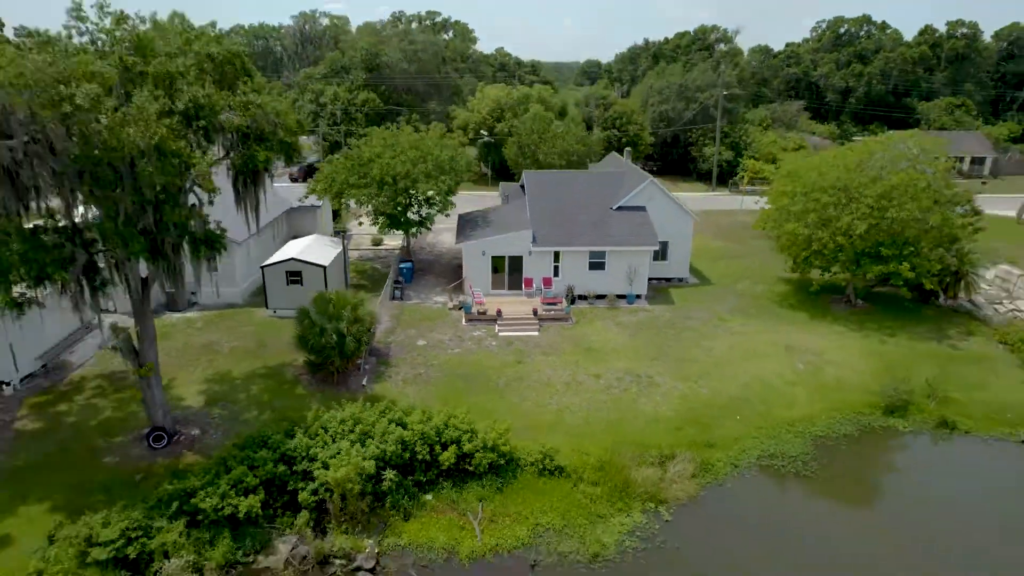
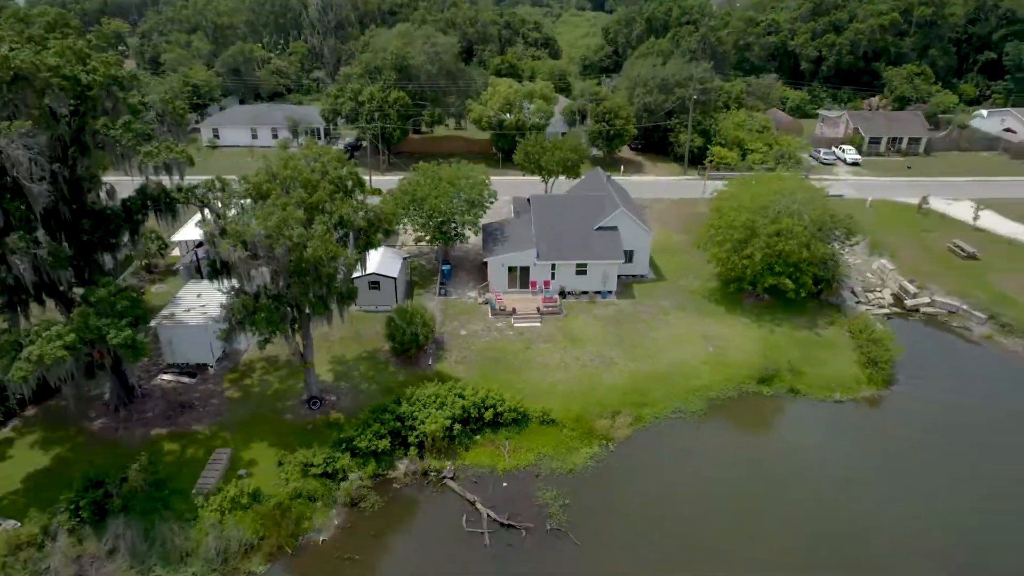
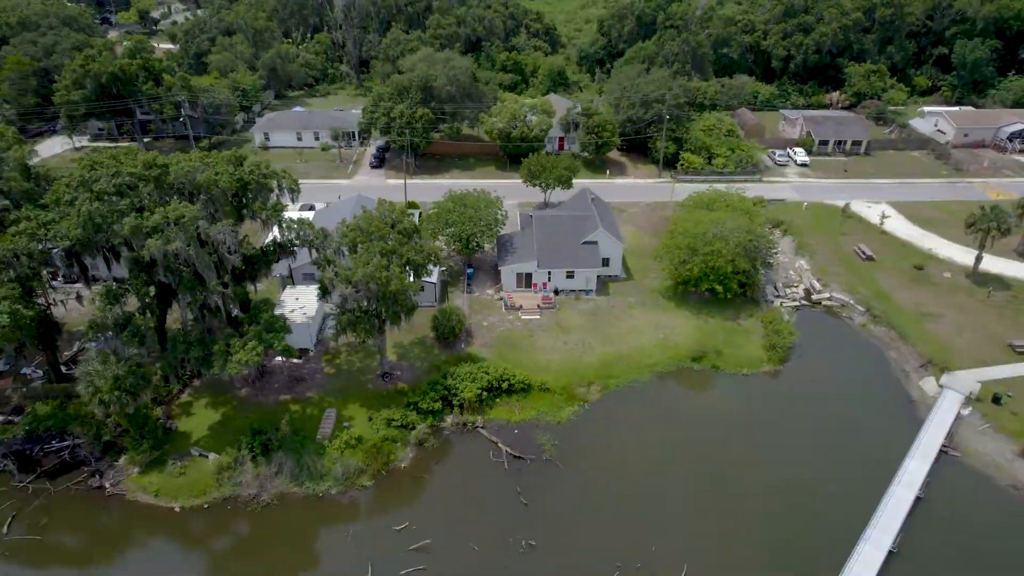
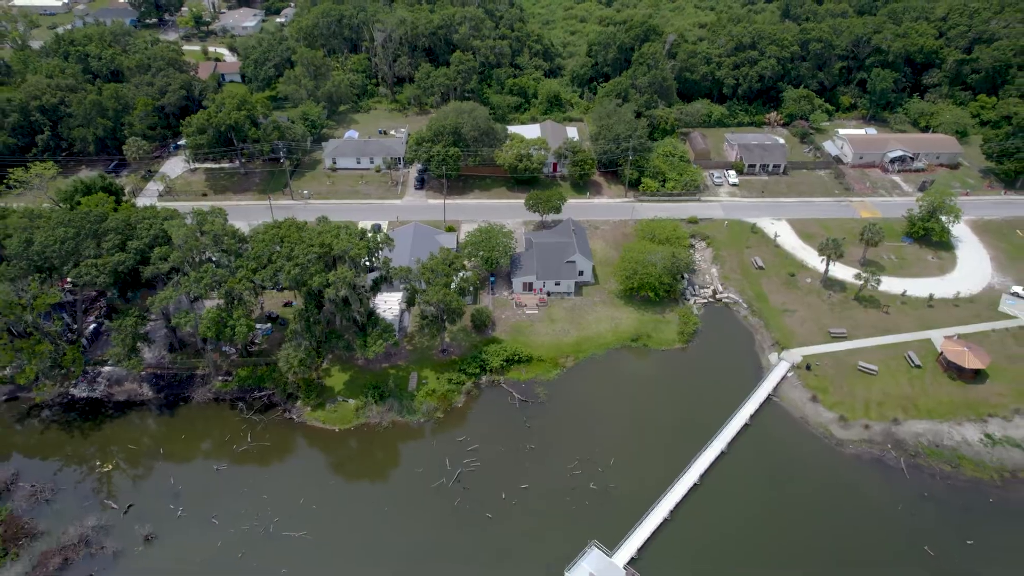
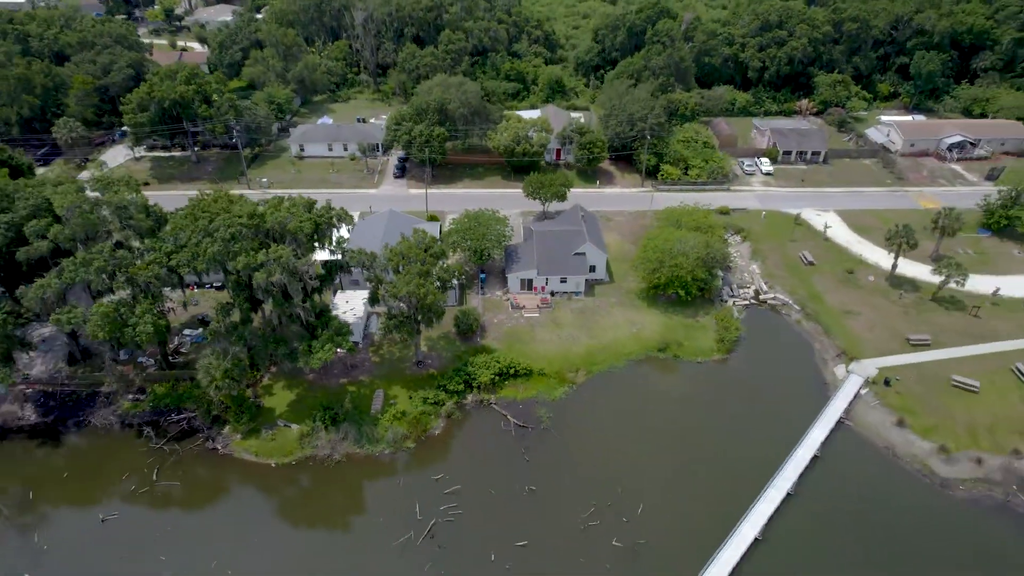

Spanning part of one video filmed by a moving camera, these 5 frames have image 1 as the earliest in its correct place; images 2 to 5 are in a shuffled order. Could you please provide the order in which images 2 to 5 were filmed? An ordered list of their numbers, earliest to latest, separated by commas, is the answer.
2, 3, 5, 4
